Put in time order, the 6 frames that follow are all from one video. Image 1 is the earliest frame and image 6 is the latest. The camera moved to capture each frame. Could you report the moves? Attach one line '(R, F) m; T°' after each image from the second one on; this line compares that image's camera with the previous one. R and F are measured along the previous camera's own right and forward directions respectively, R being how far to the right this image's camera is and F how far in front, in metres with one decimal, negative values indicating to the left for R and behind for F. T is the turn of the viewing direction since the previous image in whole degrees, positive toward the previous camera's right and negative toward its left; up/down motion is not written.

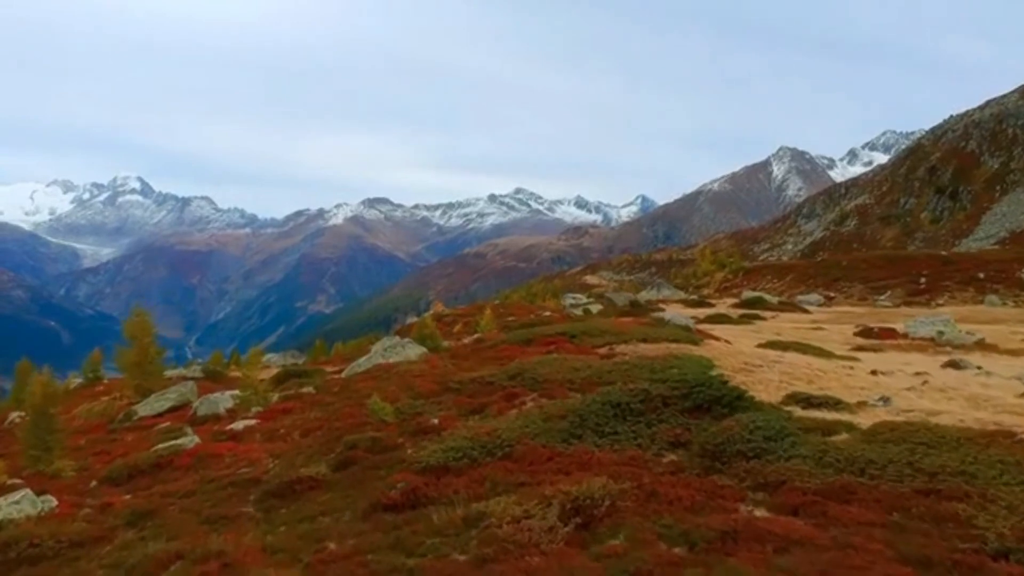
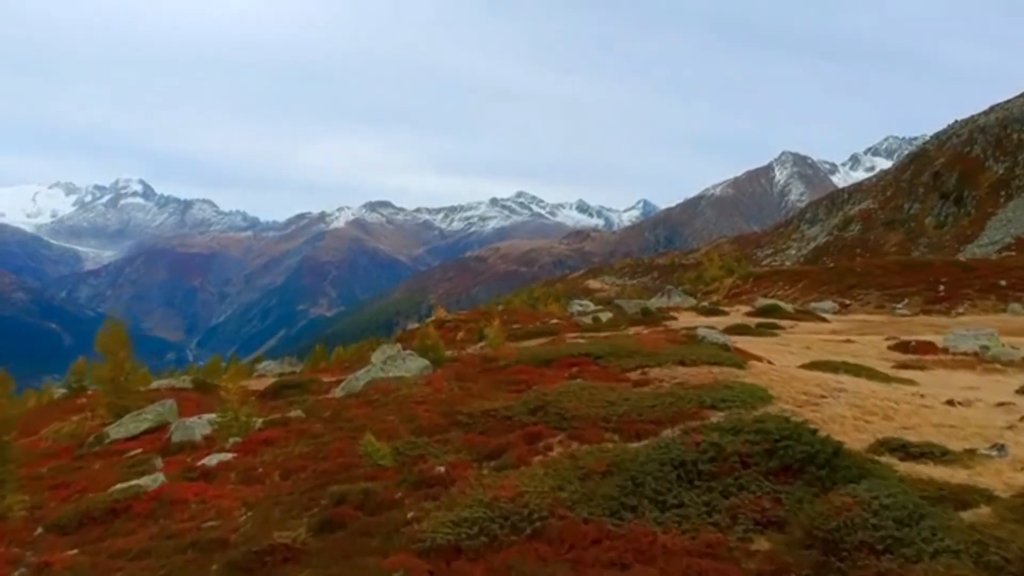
(-0.5, +3.7) m; 0°
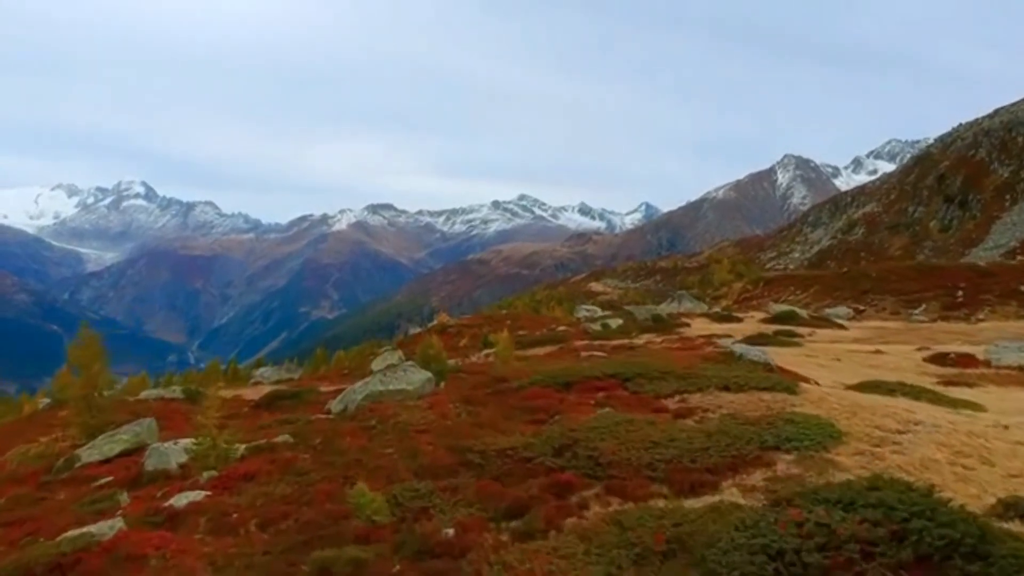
(-0.4, +3.3) m; 0°
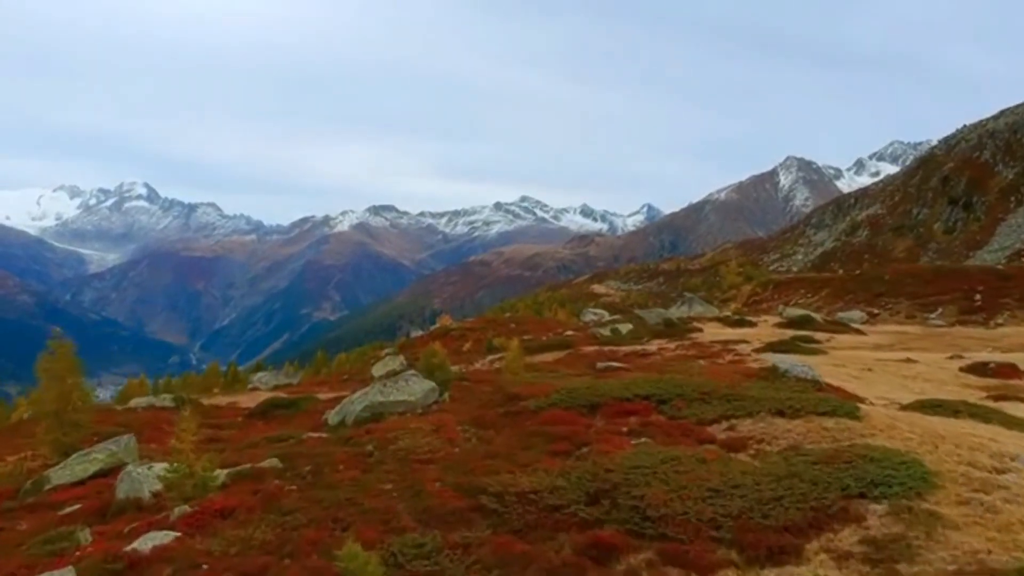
(-0.4, +2.9) m; 0°
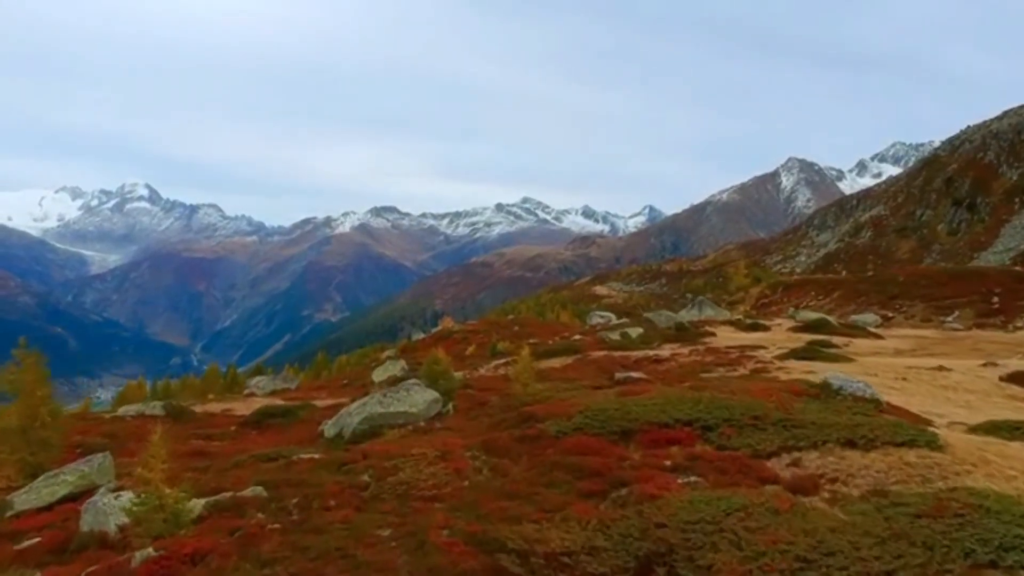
(-0.4, +2.8) m; 0°
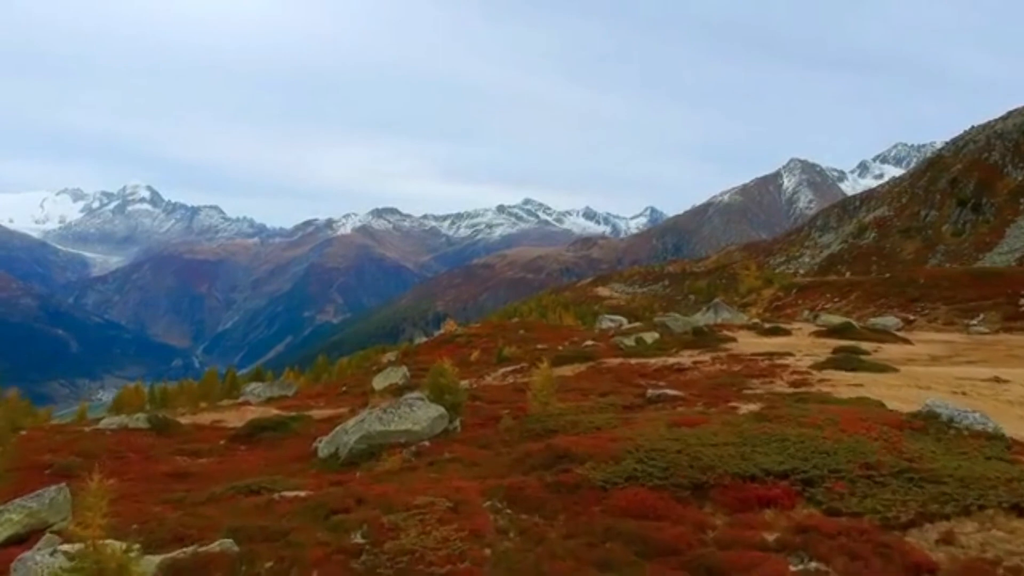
(-0.5, +4.1) m; 0°
